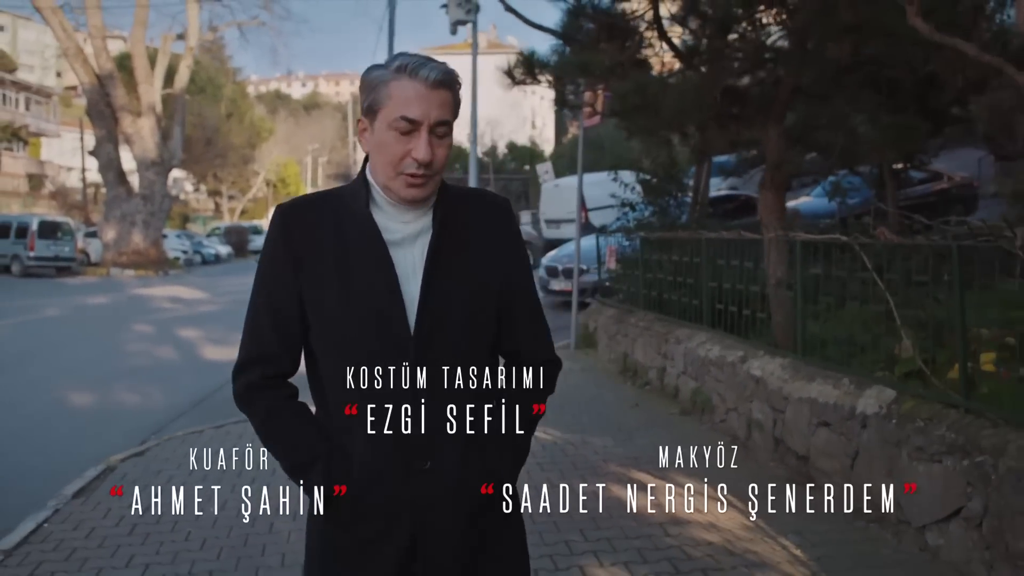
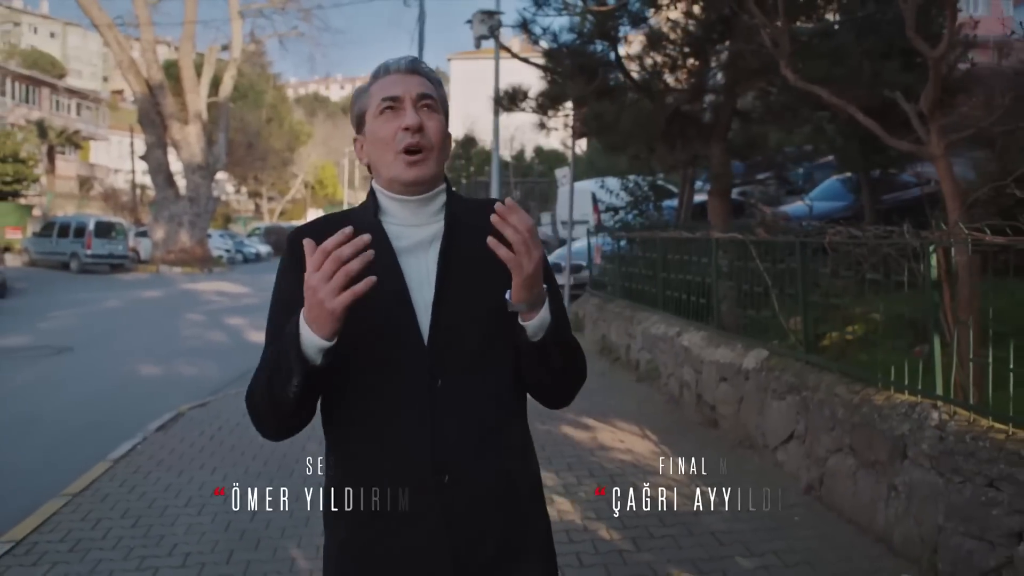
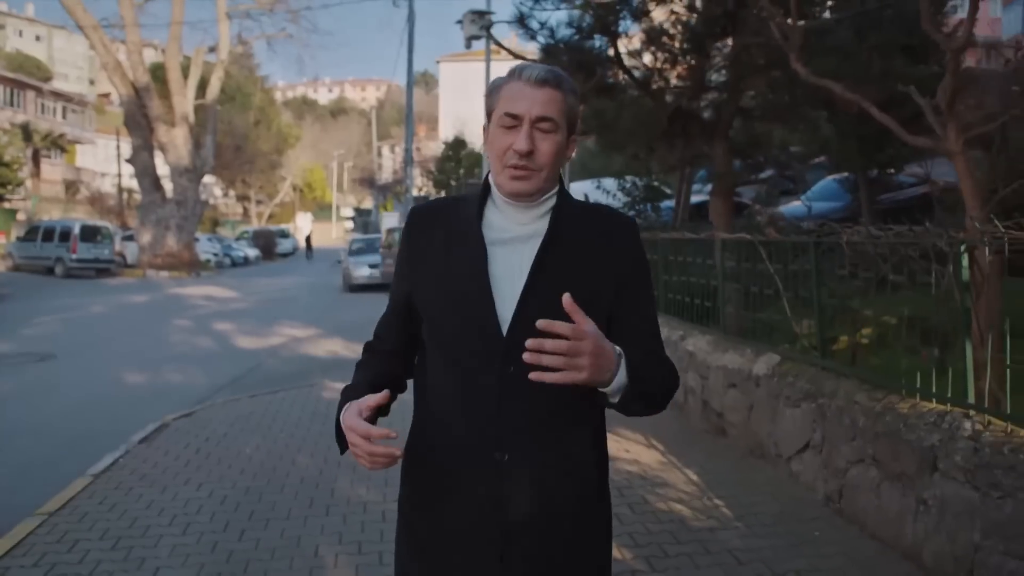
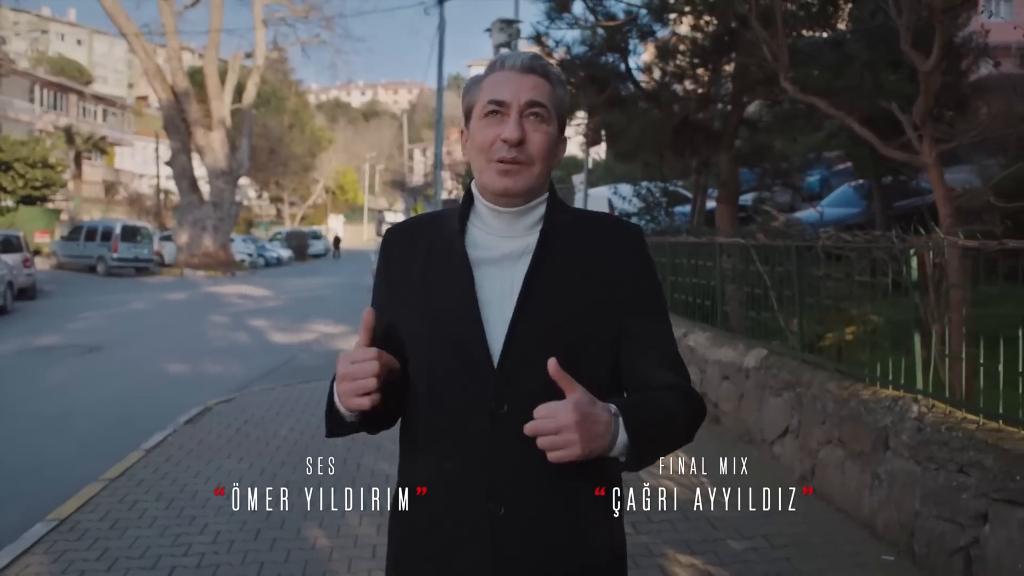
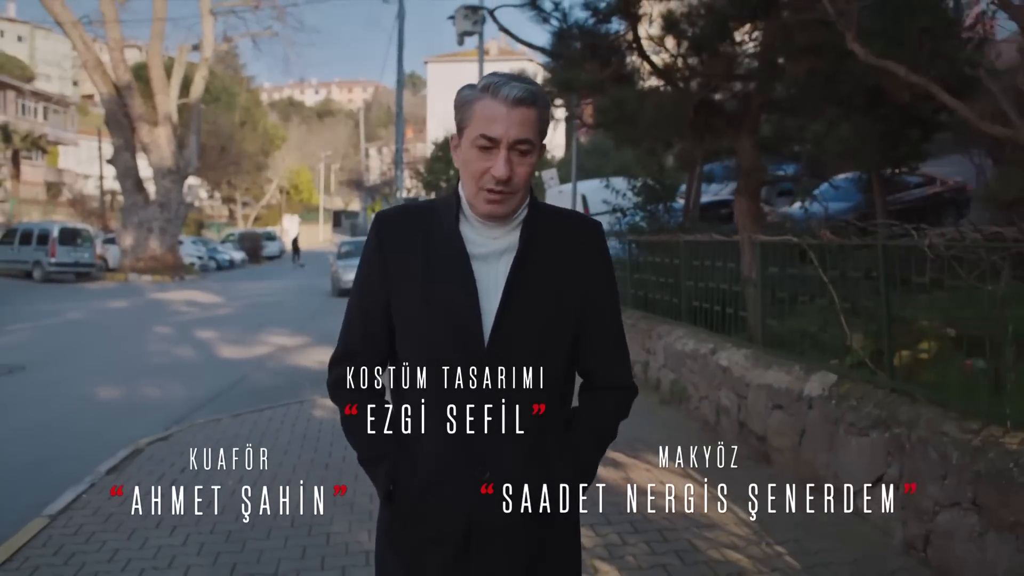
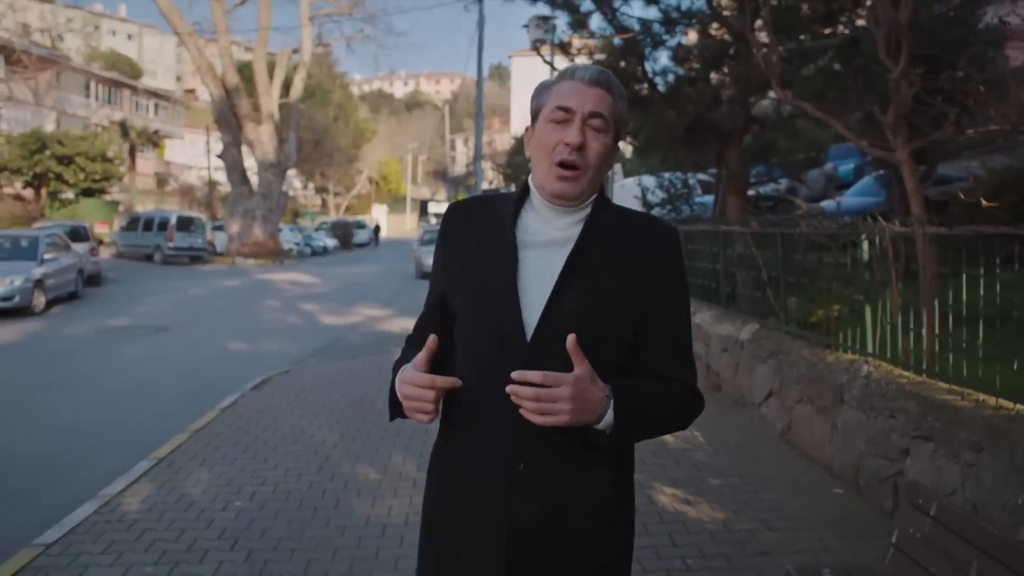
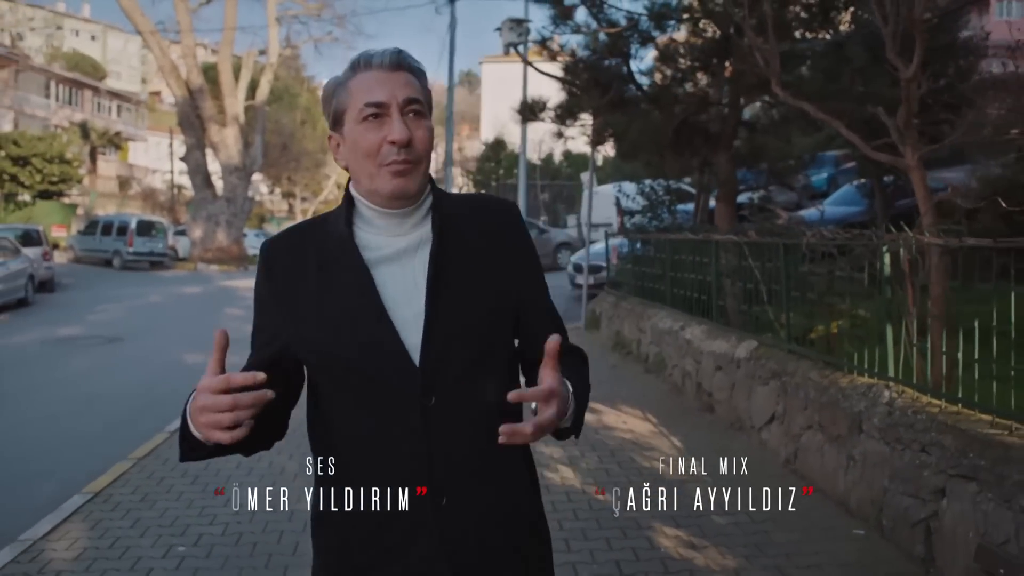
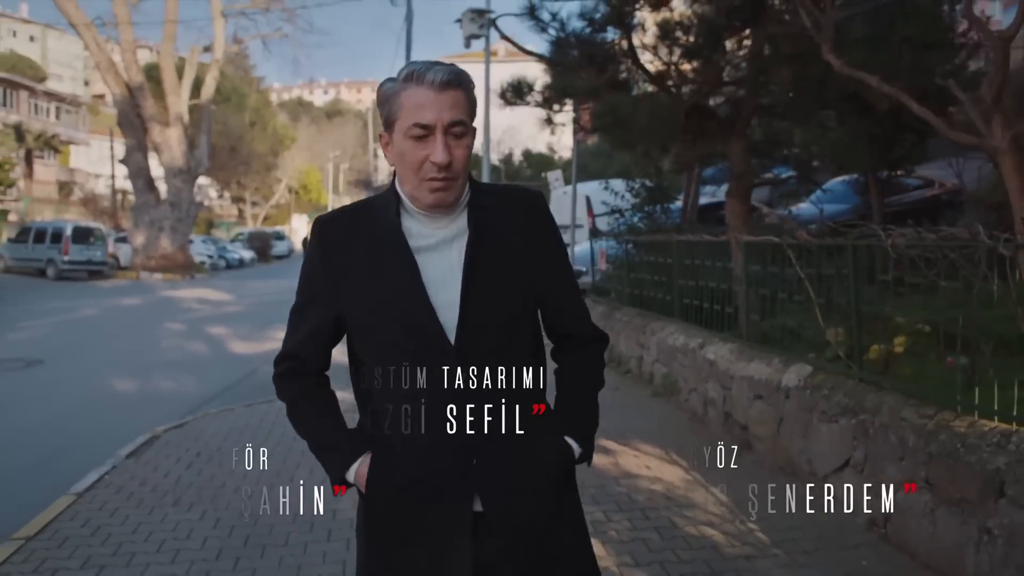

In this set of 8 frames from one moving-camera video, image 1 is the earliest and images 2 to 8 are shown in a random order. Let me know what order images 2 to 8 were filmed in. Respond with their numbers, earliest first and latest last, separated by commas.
5, 8, 3, 2, 4, 7, 6
